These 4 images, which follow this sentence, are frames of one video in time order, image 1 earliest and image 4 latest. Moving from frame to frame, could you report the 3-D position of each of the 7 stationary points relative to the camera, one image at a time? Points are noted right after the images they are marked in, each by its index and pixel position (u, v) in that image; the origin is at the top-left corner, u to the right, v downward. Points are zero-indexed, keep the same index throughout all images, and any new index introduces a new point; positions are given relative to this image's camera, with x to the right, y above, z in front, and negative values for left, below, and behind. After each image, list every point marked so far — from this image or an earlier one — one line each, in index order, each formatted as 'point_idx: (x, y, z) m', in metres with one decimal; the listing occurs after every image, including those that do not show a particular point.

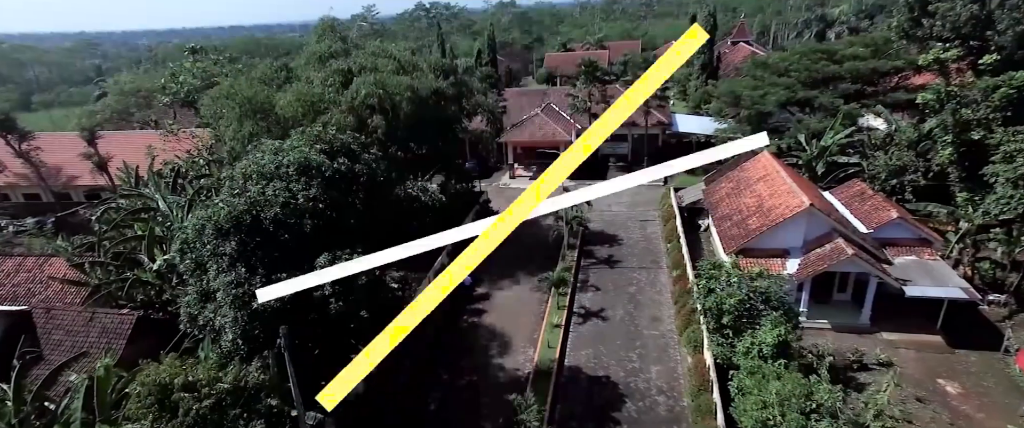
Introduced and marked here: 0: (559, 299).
0: (+1.6, -2.9, +18.8) m
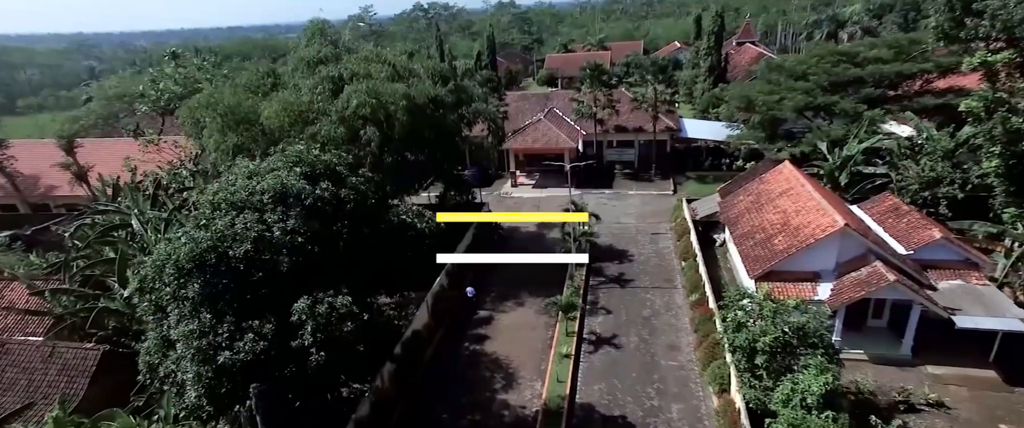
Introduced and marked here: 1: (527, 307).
0: (+1.7, -3.4, +17.3) m
1: (+0.5, -3.2, +19.2) m
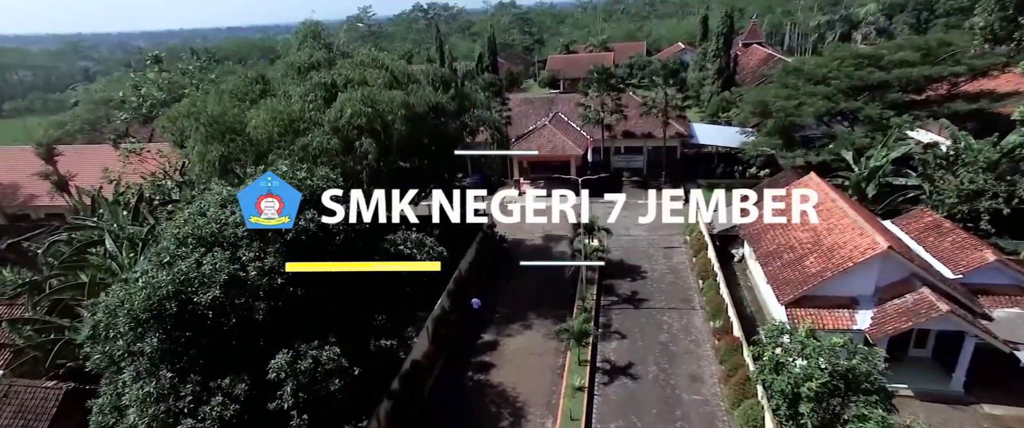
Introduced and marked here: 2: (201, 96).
0: (+2.0, -4.0, +16.0) m
1: (+0.7, -3.7, +17.8) m
2: (-10.5, +4.0, +18.8) m
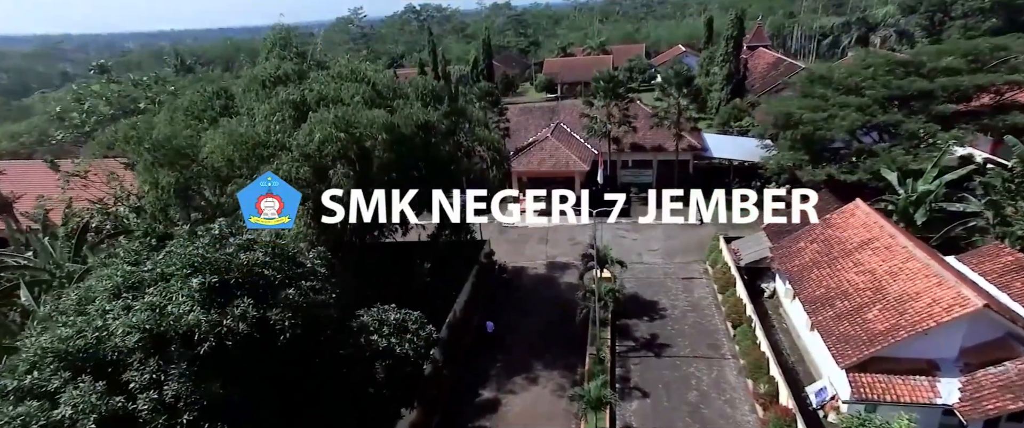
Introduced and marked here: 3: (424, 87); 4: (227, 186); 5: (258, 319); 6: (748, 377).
0: (+2.1, -5.0, +13.4) m
1: (+0.8, -4.8, +15.3) m
2: (-10.5, +2.9, +16.1) m
3: (-2.7, +4.0, +17.2) m
4: (-7.1, +0.6, +13.7) m
5: (-3.0, -1.2, +6.5) m
6: (+6.2, -4.3, +14.7) m
